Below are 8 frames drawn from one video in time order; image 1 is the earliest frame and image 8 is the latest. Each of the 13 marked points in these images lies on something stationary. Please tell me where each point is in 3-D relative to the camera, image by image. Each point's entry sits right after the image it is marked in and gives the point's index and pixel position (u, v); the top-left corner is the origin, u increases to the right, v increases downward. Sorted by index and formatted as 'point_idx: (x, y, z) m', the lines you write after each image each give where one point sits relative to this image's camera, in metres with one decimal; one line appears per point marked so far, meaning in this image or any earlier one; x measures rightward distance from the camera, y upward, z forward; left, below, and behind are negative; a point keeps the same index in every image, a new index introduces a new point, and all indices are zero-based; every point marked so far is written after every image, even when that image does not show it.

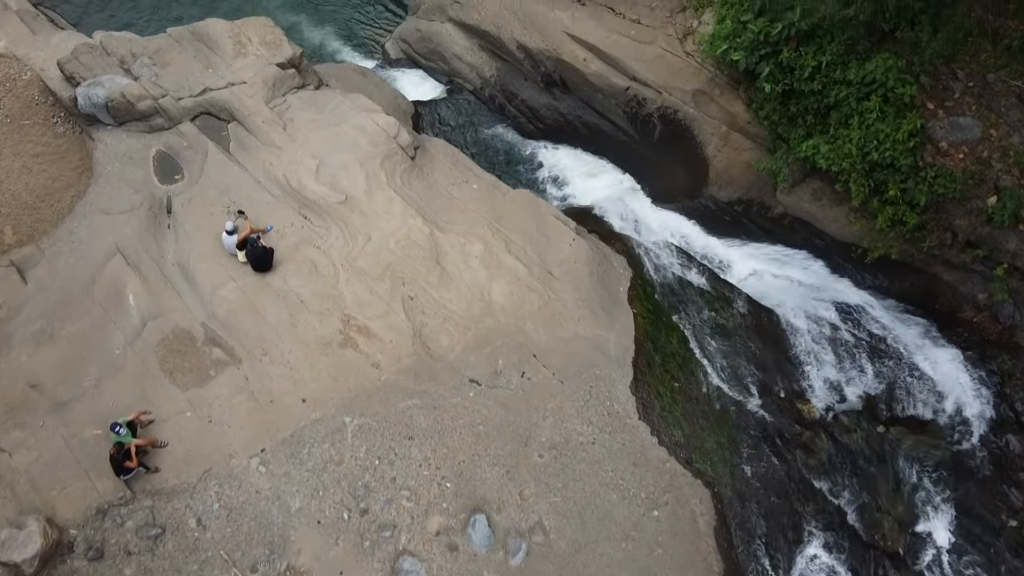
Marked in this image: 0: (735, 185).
0: (+3.0, +1.4, +10.9) m
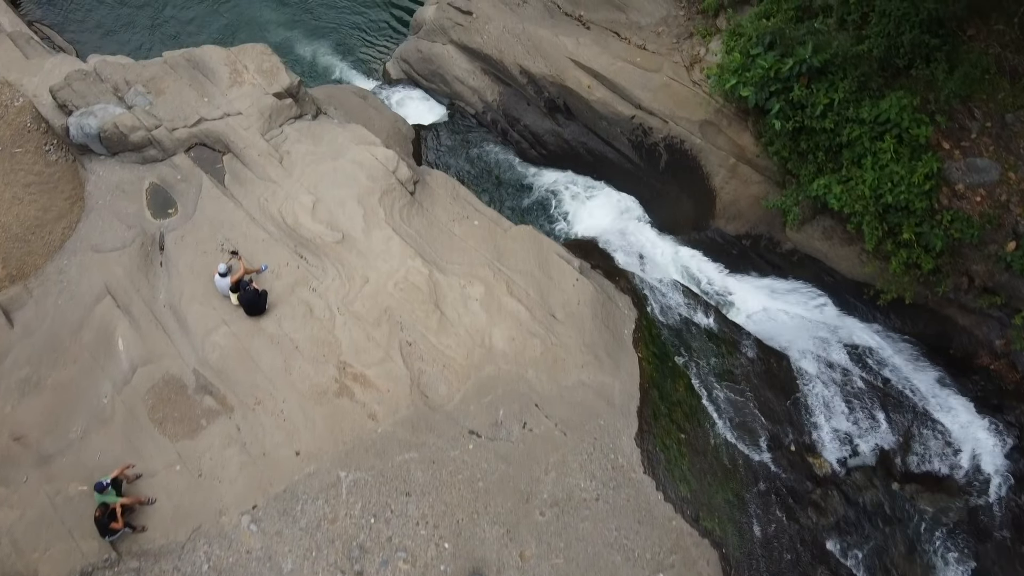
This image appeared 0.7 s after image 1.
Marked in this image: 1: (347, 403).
0: (+3.0, +0.9, +10.6) m
1: (-1.6, -1.1, +7.7) m
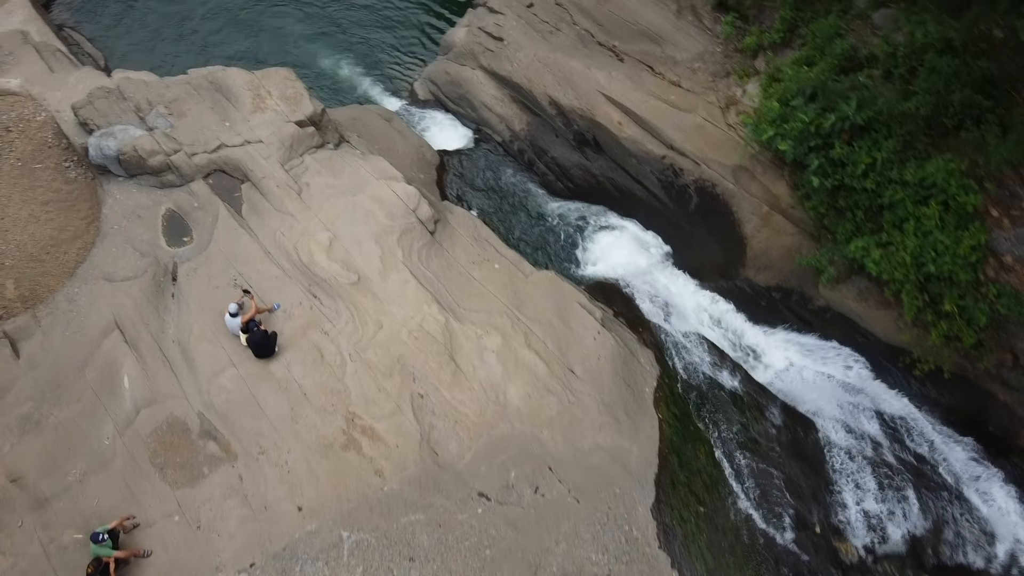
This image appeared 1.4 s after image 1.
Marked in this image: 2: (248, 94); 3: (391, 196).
0: (+3.3, +0.2, +10.2) m
1: (-1.5, -1.6, +7.4) m
2: (-3.4, +2.5, +10.4) m
3: (-1.4, +1.1, +9.3) m
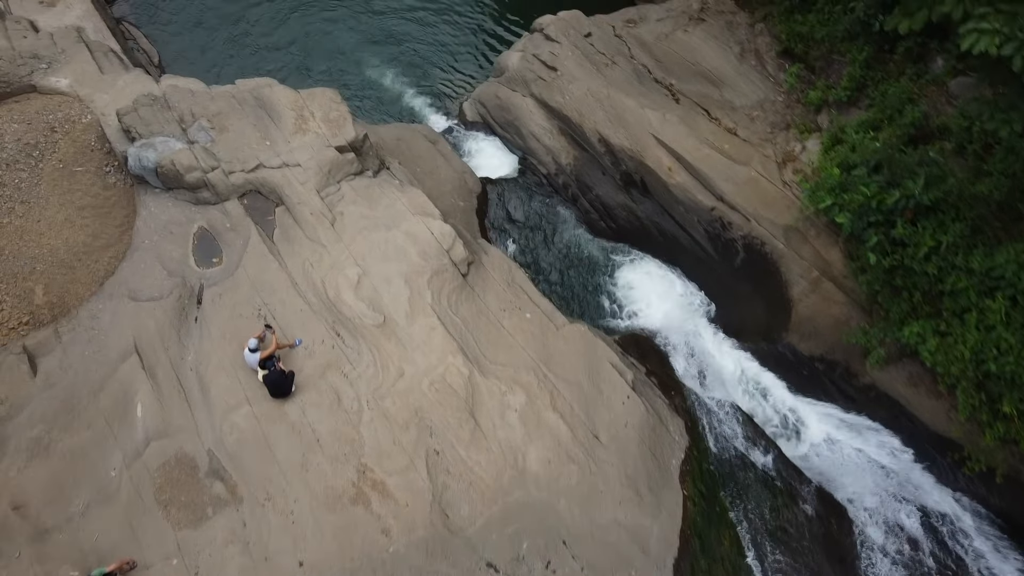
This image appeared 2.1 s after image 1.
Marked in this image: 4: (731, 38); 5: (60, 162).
0: (+3.7, -0.6, +9.7) m
1: (-1.3, -2.0, +7.2) m
2: (-2.8, +2.2, +10.2) m
3: (-1.0, +0.6, +9.0) m
4: (+3.4, +3.8, +12.3) m
5: (-6.0, +1.7, +10.8) m
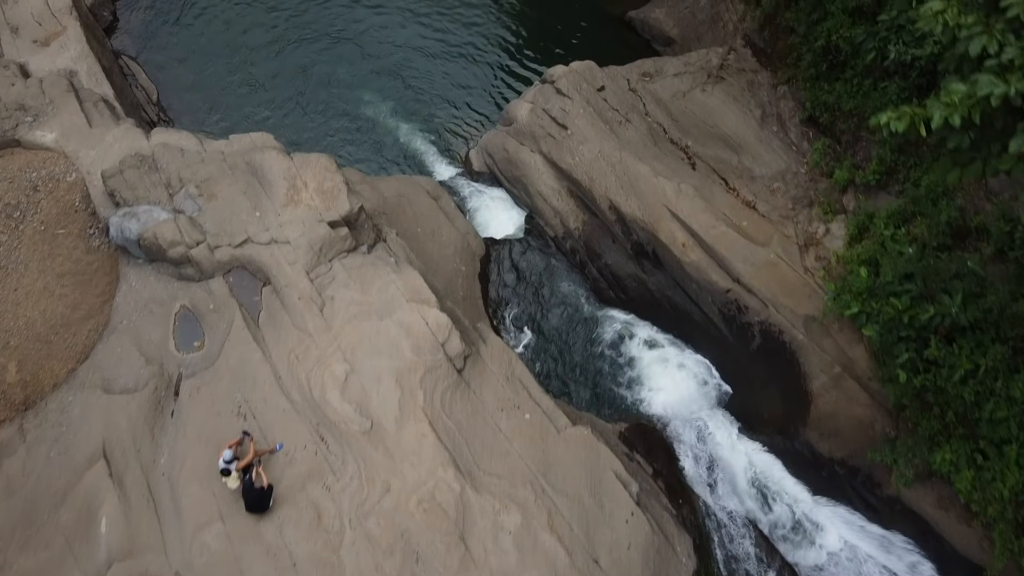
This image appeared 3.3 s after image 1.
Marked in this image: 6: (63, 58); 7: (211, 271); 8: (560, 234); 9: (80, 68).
0: (+3.7, -1.7, +9.0) m
1: (-1.4, -3.0, +6.6) m
2: (-2.7, +1.2, +9.6) m
3: (-1.0, -0.4, +8.4) m
4: (+3.5, +2.7, +11.6) m
5: (-6.0, +0.8, +10.3) m
6: (-7.2, +3.7, +13.0) m
7: (-3.4, +0.2, +9.1) m
8: (+0.7, +0.8, +12.0) m
9: (-6.8, +3.5, +12.8) m
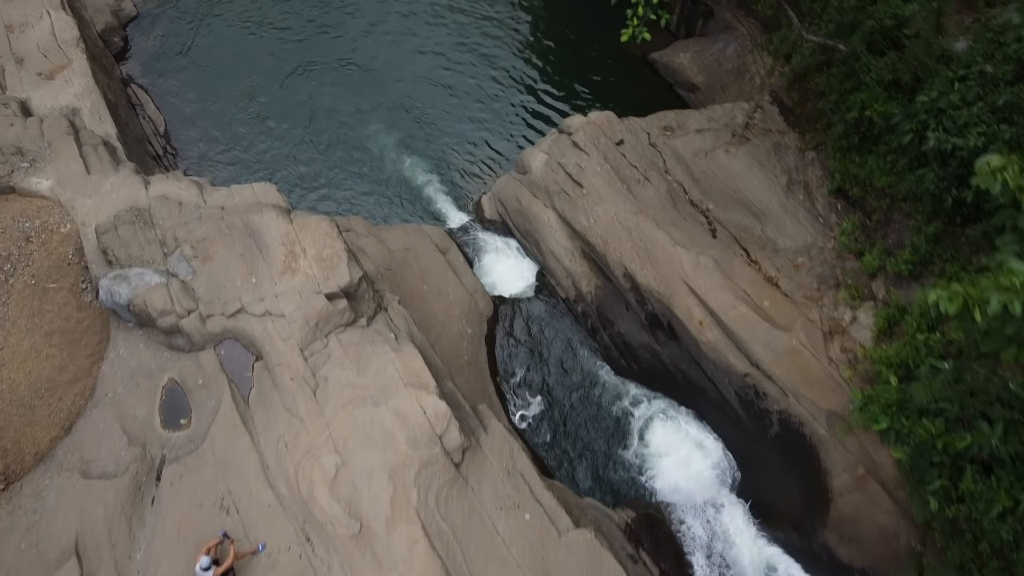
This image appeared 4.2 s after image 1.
0: (+3.7, -2.7, +8.5) m
1: (-1.5, -3.8, +6.1) m
2: (-2.6, +0.4, +9.2) m
3: (-0.9, -1.2, +8.0) m
4: (+3.7, +1.7, +11.1) m
5: (-5.9, +0.1, +9.9) m
6: (-7.0, +3.0, +12.6) m
7: (-3.3, -0.6, +8.7) m
8: (+0.8, -0.1, +11.5) m
9: (-6.6, +2.8, +12.4) m
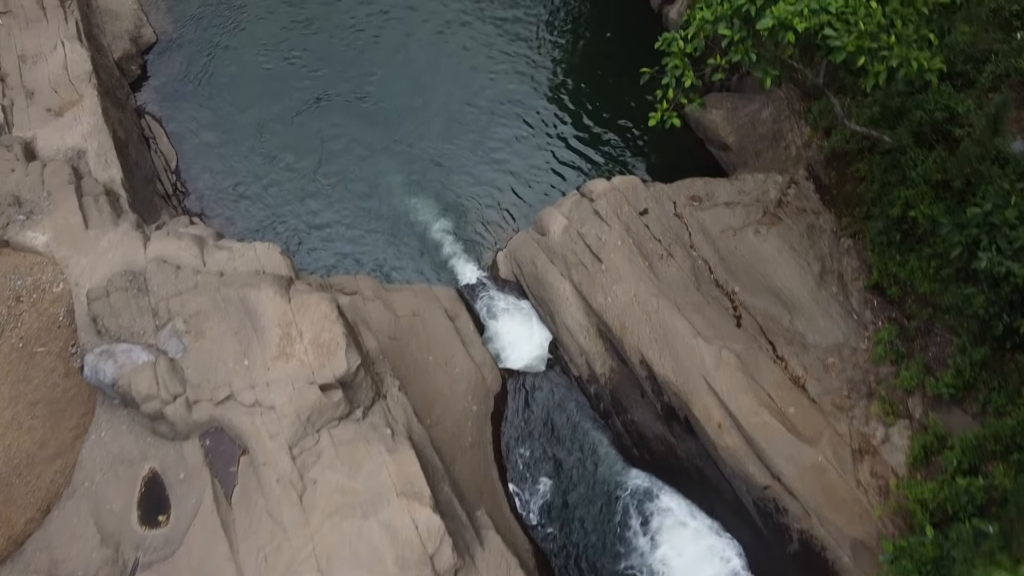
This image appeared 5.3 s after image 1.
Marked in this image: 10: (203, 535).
0: (+3.6, -3.9, +7.8) m
1: (-1.7, -4.8, +5.6) m
2: (-2.5, -0.5, +8.7) m
3: (-1.0, -2.2, +7.4) m
4: (+3.9, +0.5, +10.4) m
5: (-5.8, -0.6, +9.5) m
6: (-6.6, +2.3, +12.2) m
7: (-3.3, -1.4, +8.2) m
8: (+1.0, -1.2, +10.9) m
9: (-6.3, +2.1, +12.0) m
10: (-2.9, -2.3, +7.5) m
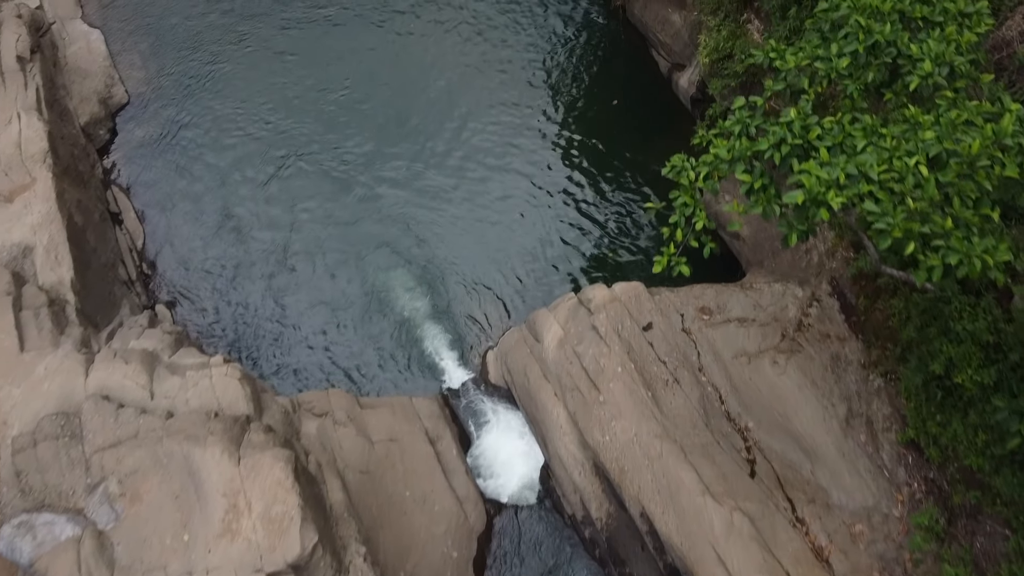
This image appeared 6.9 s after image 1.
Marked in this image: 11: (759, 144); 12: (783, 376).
0: (+3.4, -5.5, +6.6) m
1: (-2.0, -6.3, +4.4) m
2: (-2.7, -2.0, +7.6) m
3: (-1.2, -3.8, +6.3) m
4: (+3.7, -1.1, +9.2) m
5: (-6.0, -2.1, +8.4) m
6: (-6.8, +0.9, +11.1) m
7: (-3.5, -3.0, +7.0) m
8: (+0.8, -2.7, +9.7) m
9: (-6.4, +0.6, +10.9) m
10: (-3.1, -3.8, +6.4) m
11: (+2.1, +1.2, +6.8) m
12: (+3.2, -1.0, +9.5) m
